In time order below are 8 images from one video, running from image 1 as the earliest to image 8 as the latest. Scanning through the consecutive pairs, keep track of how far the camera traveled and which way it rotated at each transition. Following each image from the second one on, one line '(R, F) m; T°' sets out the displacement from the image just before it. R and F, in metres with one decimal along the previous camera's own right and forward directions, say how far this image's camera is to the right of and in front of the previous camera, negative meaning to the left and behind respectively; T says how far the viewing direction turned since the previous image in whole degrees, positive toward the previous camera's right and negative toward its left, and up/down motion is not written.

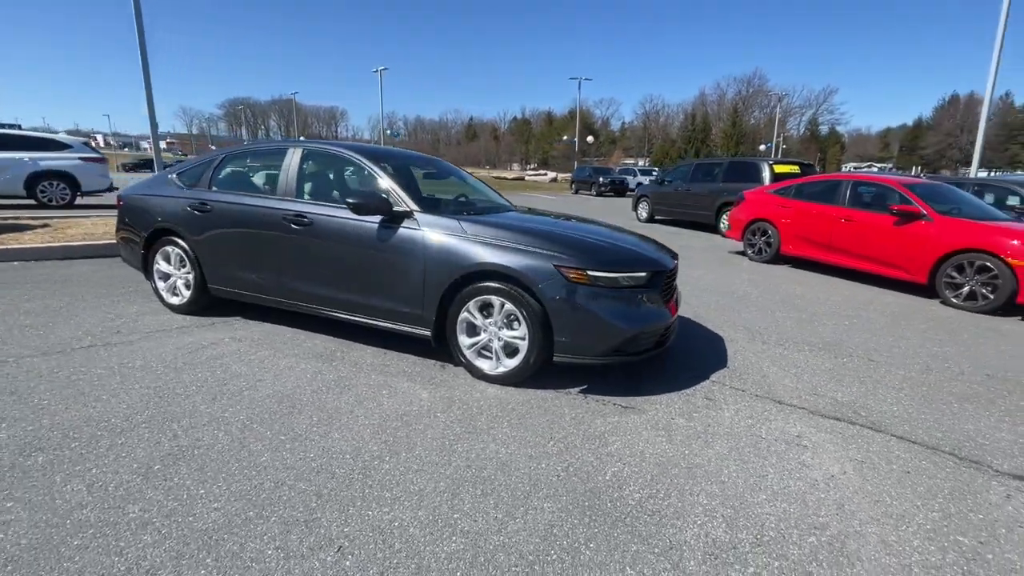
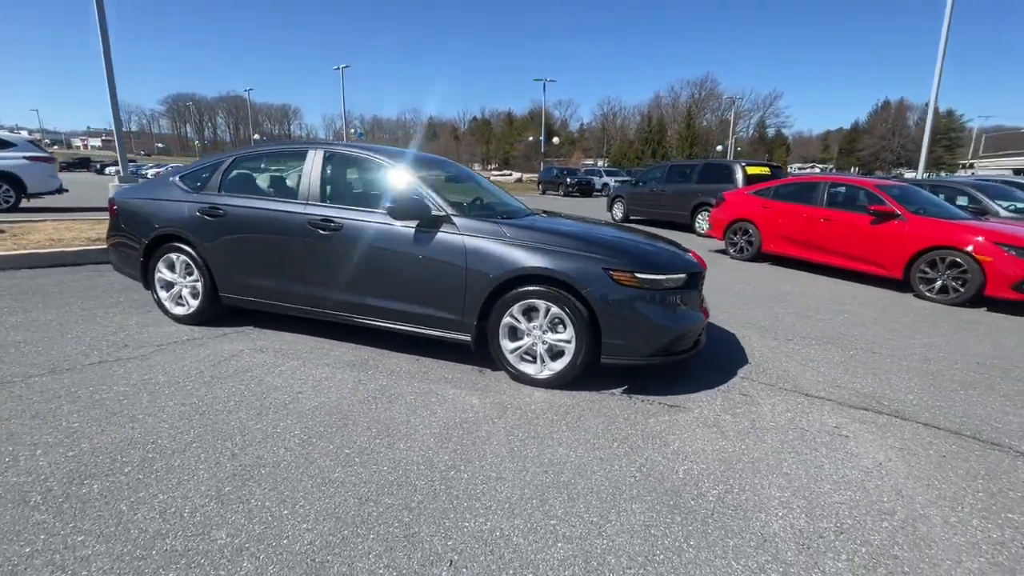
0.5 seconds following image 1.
(-0.6, 0.0) m; +5°
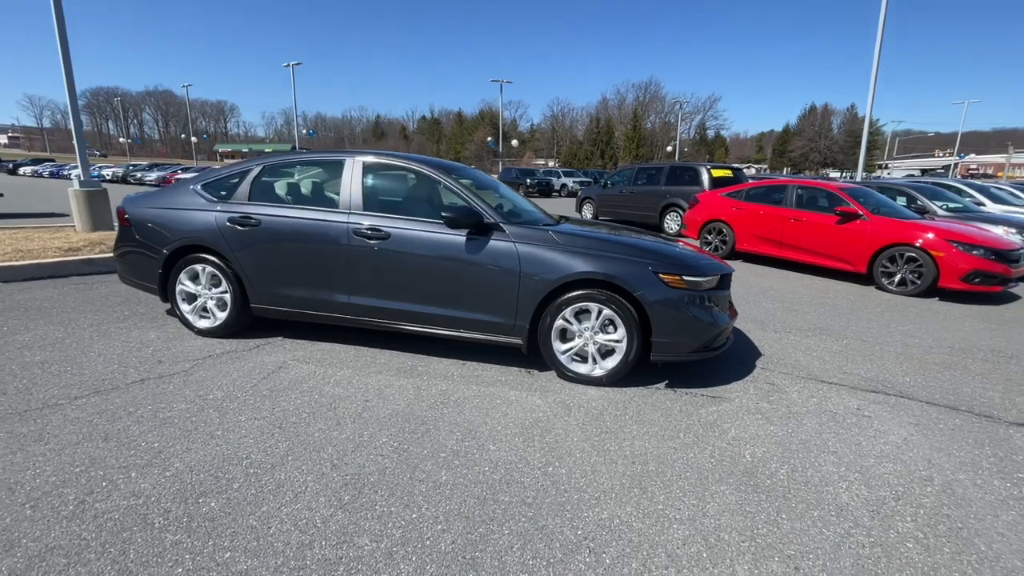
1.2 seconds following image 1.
(-0.8, -0.1) m; +6°
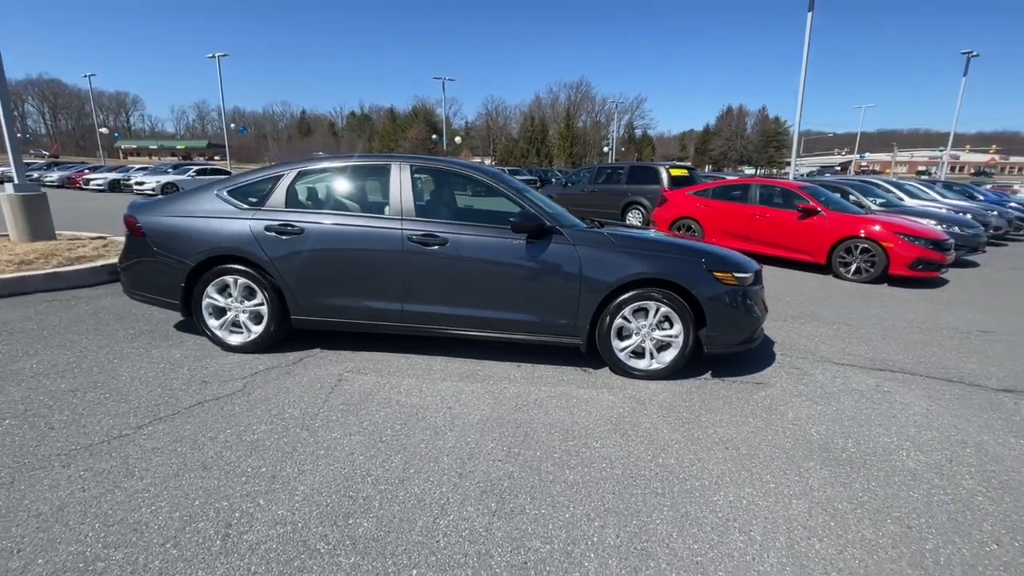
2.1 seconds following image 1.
(-1.0, 0.0) m; +8°
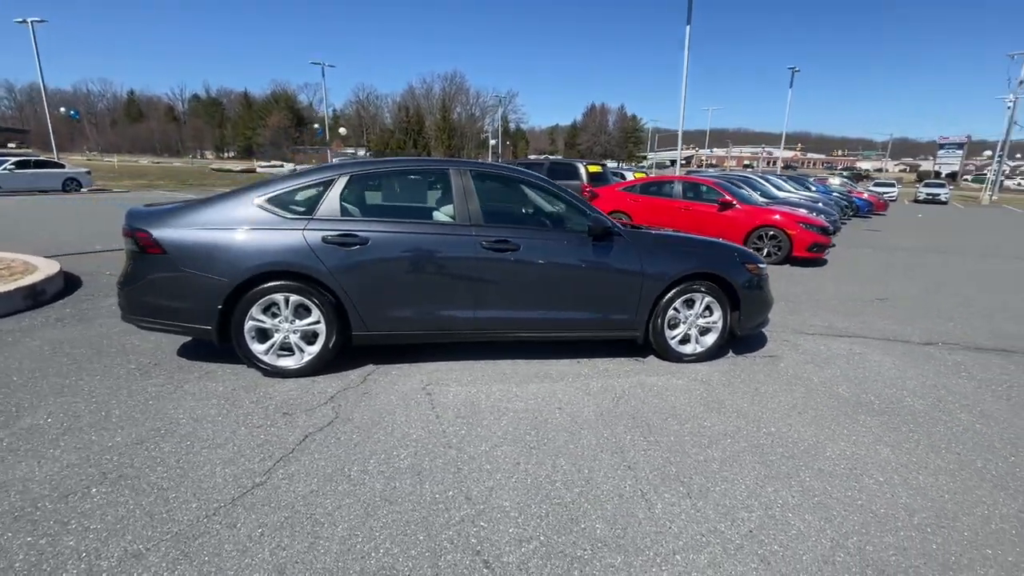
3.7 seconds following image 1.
(-1.6, +0.1) m; +14°
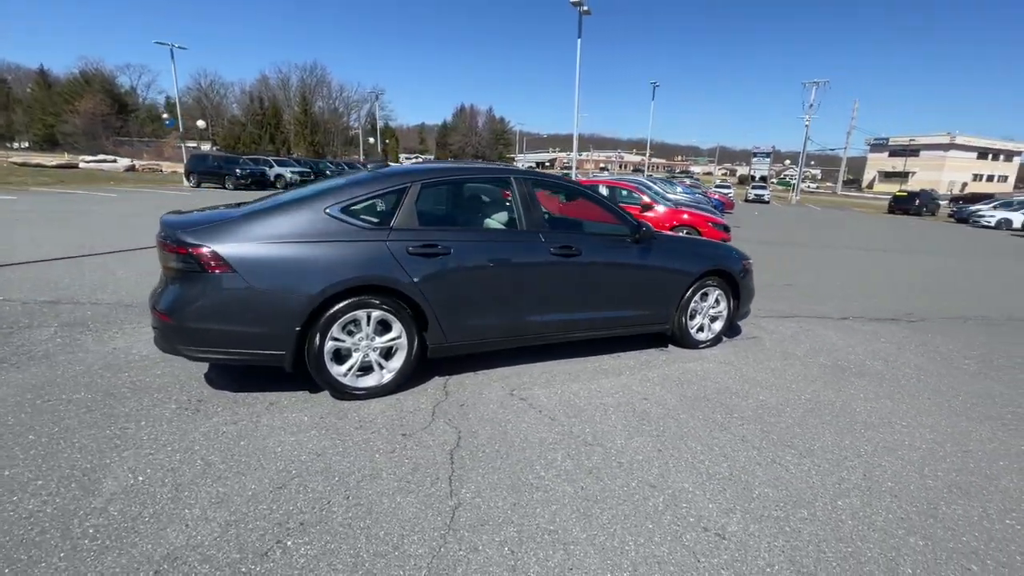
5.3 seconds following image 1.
(-1.6, +0.1) m; +15°
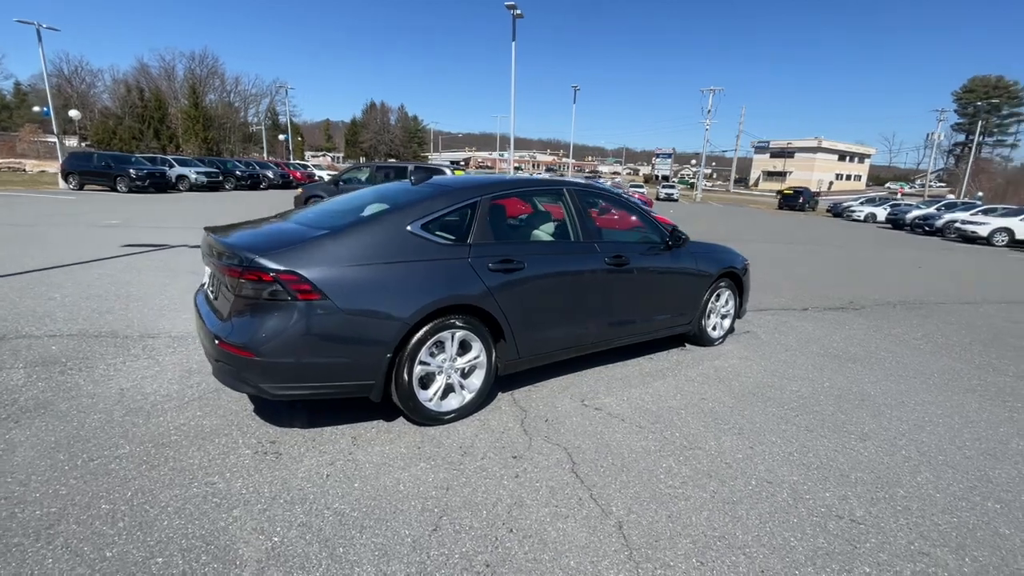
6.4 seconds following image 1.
(-1.2, +0.1) m; +10°
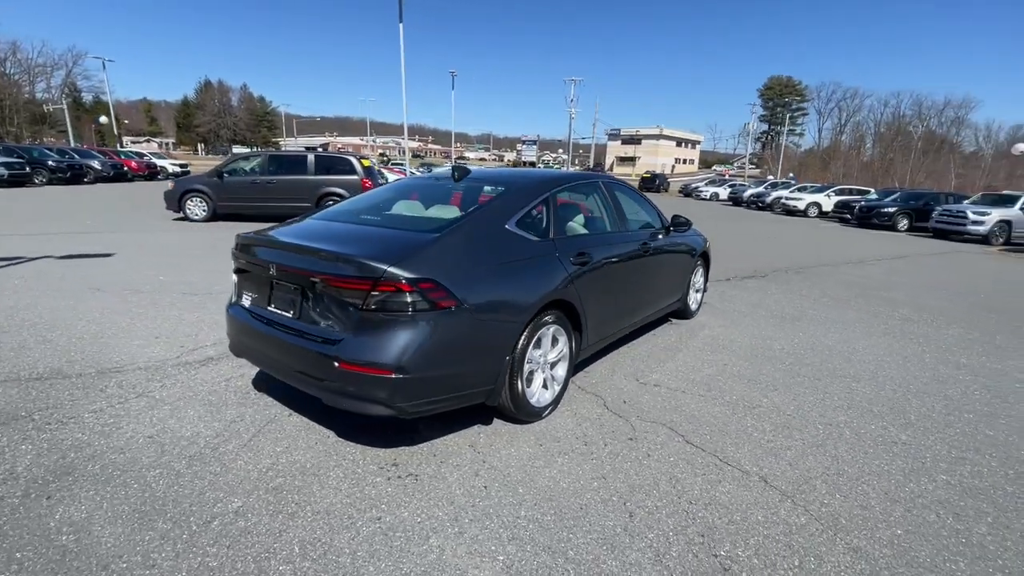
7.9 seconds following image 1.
(-1.5, +0.2) m; +15°
